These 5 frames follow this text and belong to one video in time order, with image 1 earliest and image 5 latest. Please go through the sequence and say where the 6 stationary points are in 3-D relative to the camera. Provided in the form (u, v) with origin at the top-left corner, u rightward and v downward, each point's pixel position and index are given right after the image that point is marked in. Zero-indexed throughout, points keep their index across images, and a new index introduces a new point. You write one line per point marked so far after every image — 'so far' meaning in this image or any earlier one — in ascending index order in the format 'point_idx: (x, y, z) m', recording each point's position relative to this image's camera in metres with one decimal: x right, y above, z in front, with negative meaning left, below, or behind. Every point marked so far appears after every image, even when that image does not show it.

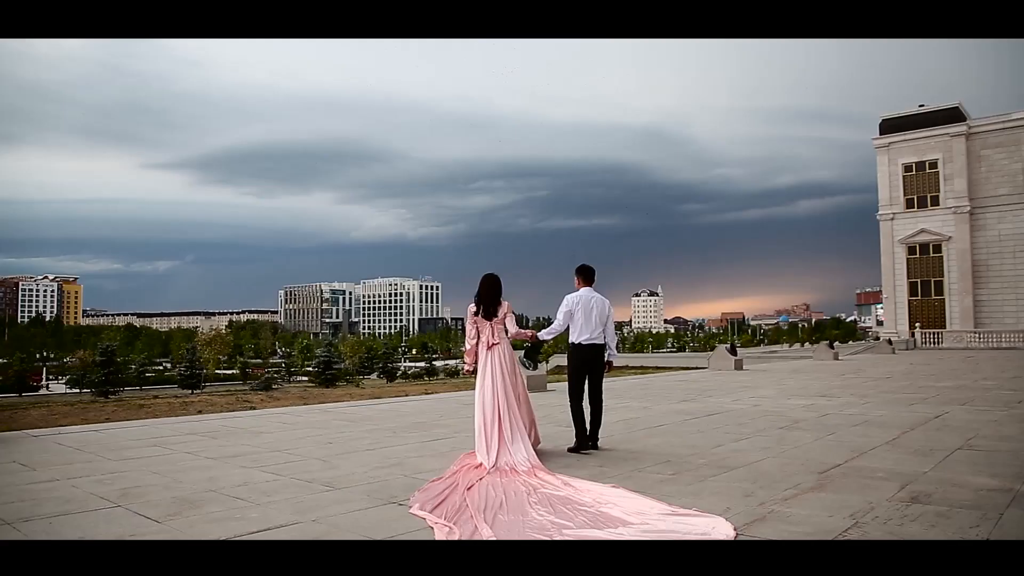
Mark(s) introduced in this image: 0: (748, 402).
0: (+4.0, -1.9, +12.0) m
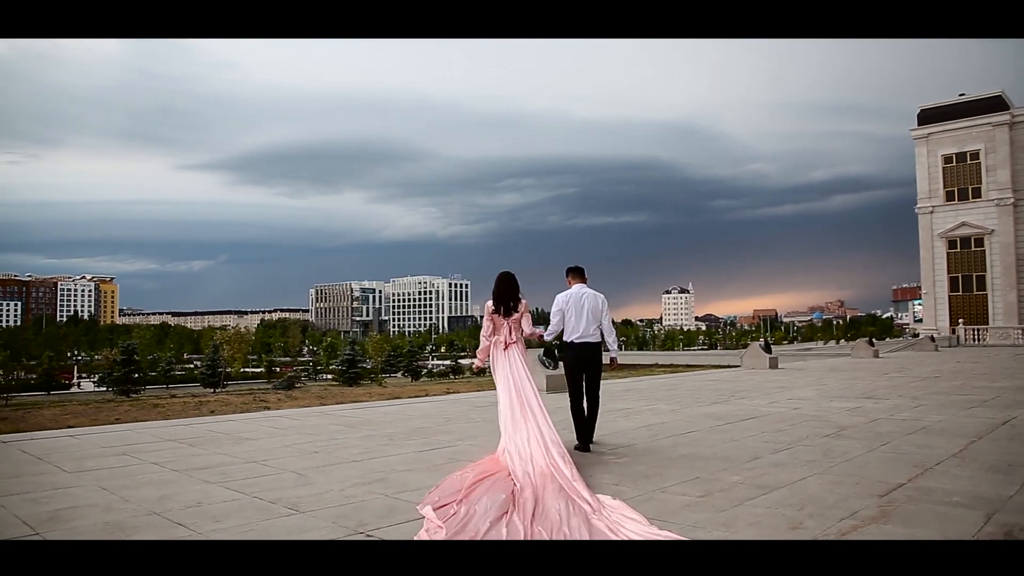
0: (+4.3, -1.8, +11.0) m
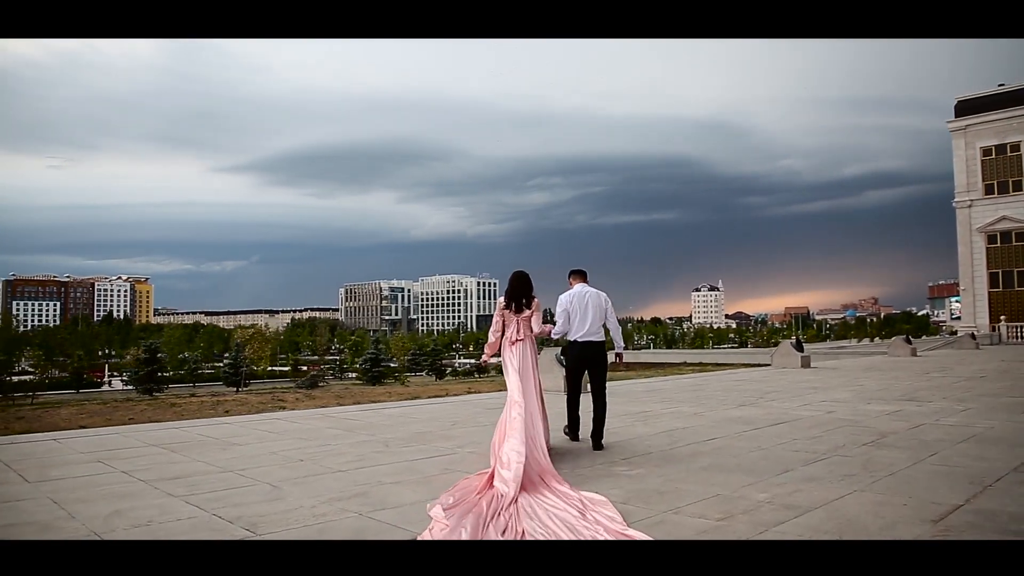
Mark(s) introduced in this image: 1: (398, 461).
0: (+4.4, -1.7, +10.2) m
1: (-1.0, -1.5, +6.2) m
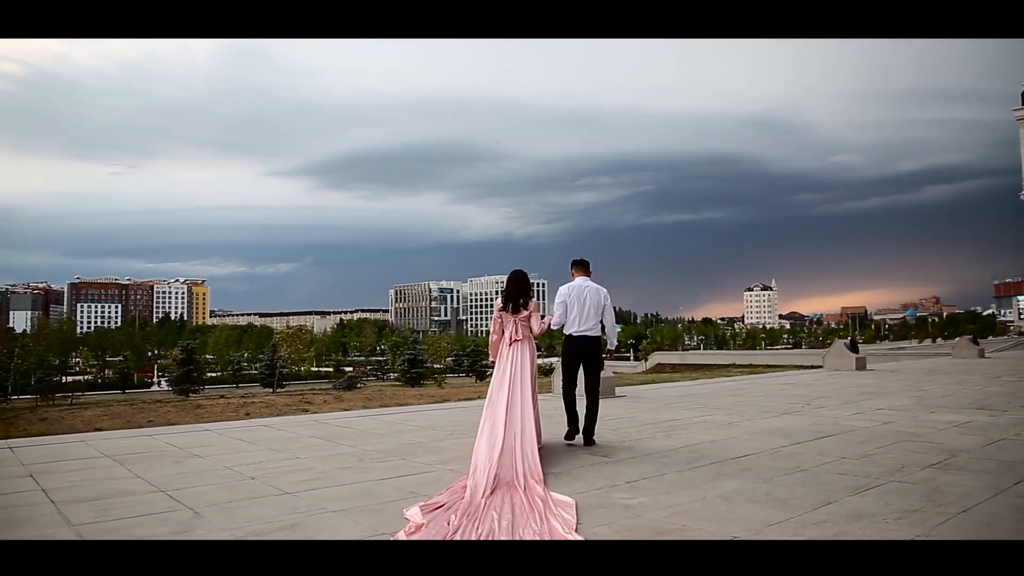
0: (+4.6, -1.6, +8.9) m
1: (-1.1, -1.4, +5.2) m
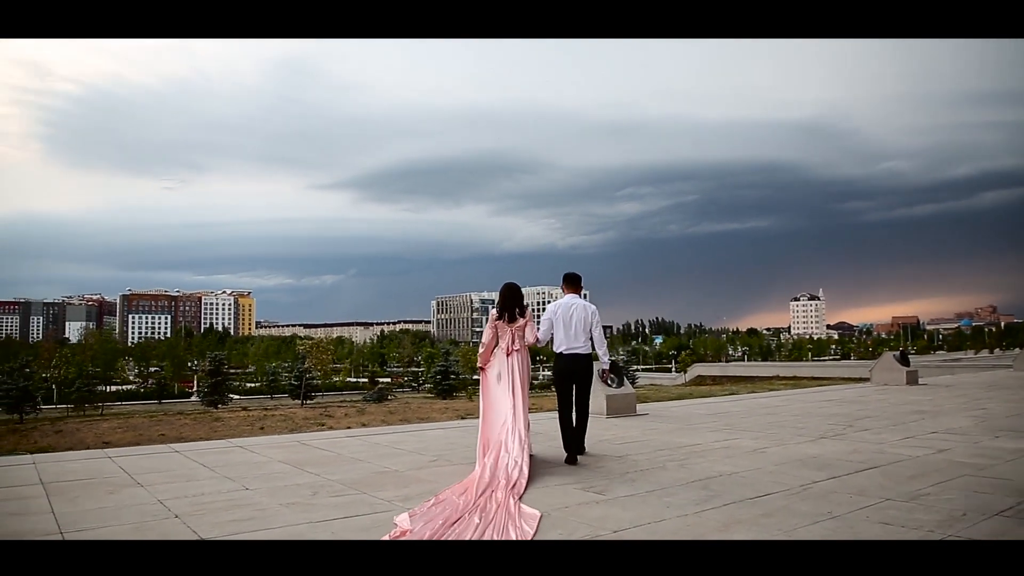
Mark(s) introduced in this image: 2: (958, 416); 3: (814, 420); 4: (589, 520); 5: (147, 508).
0: (+4.6, -1.7, +7.8) m
1: (-1.3, -1.5, +4.4) m
2: (+6.7, -1.9, +10.6) m
3: (+4.5, -1.9, +10.4) m
4: (+0.5, -1.5, +4.6) m
5: (-2.5, -1.5, +4.8) m
